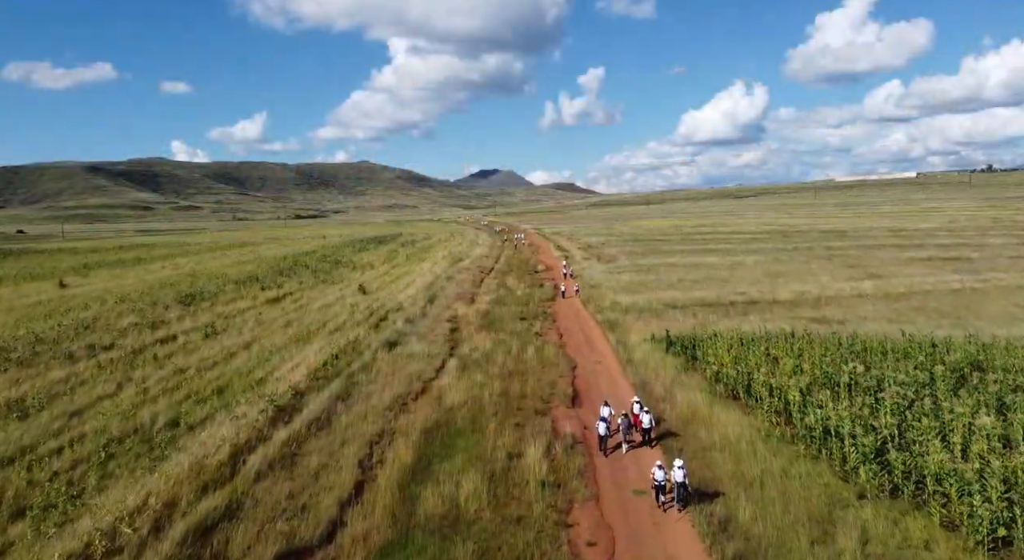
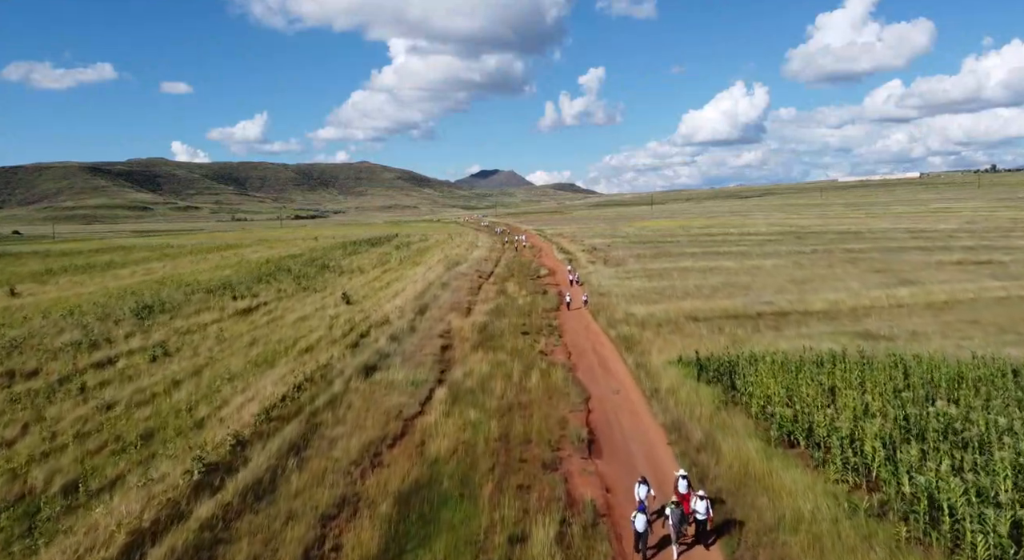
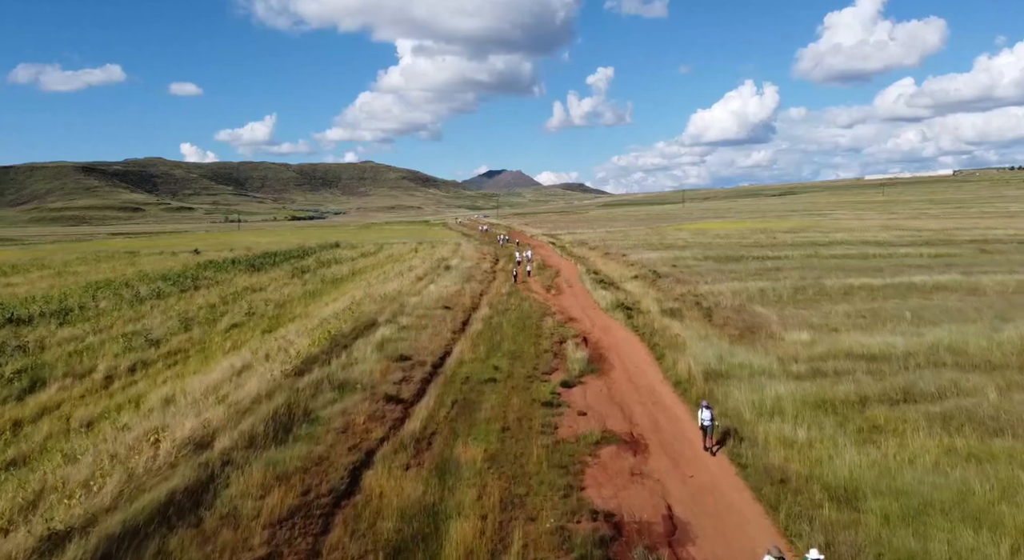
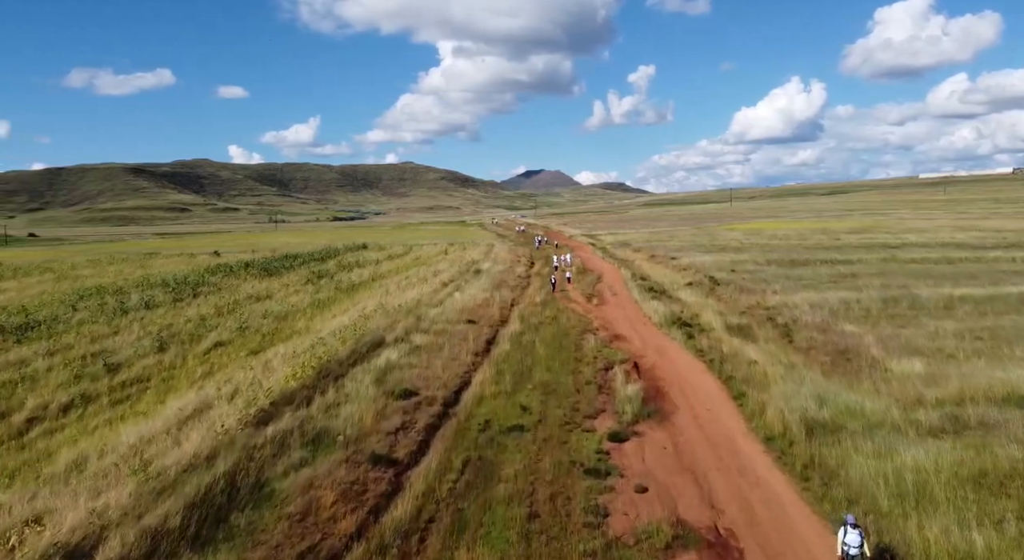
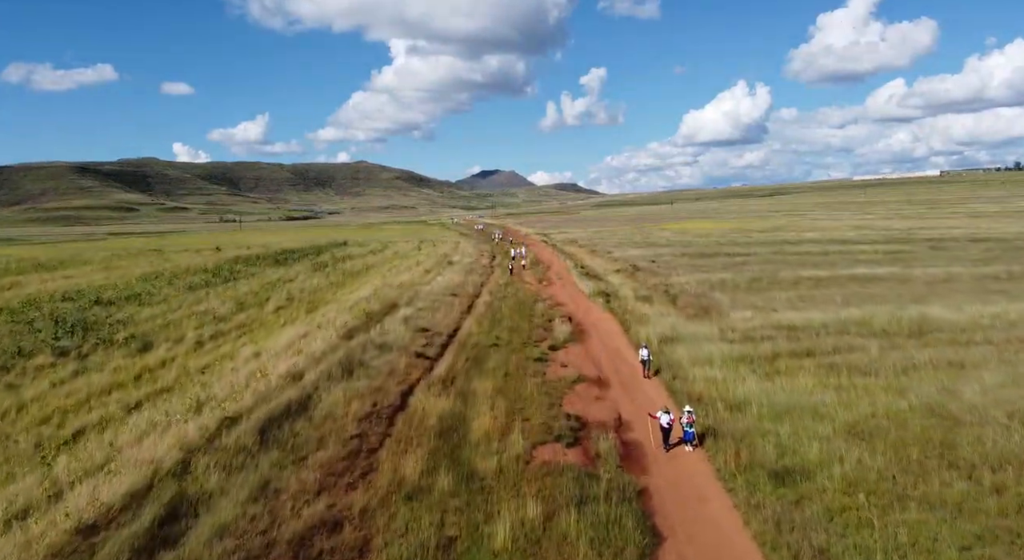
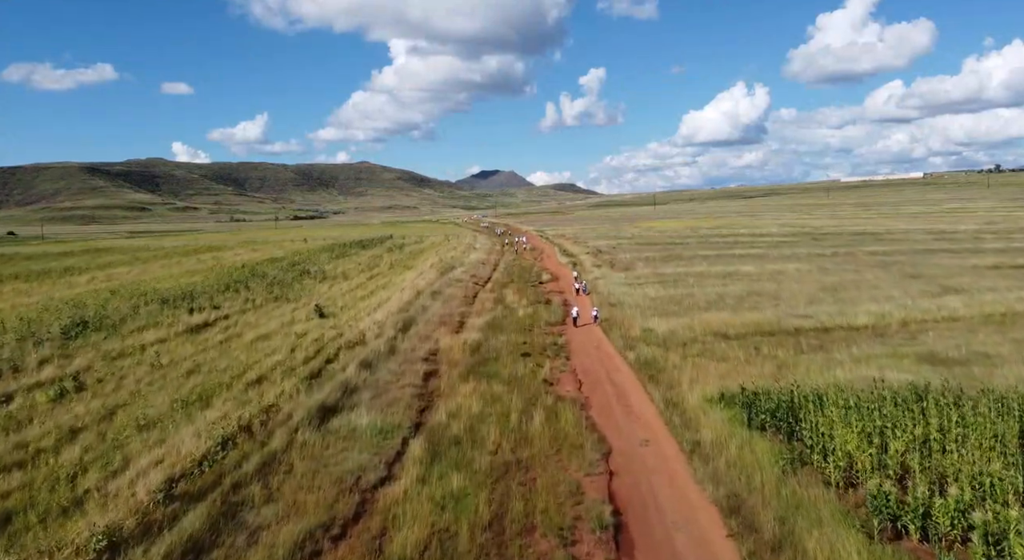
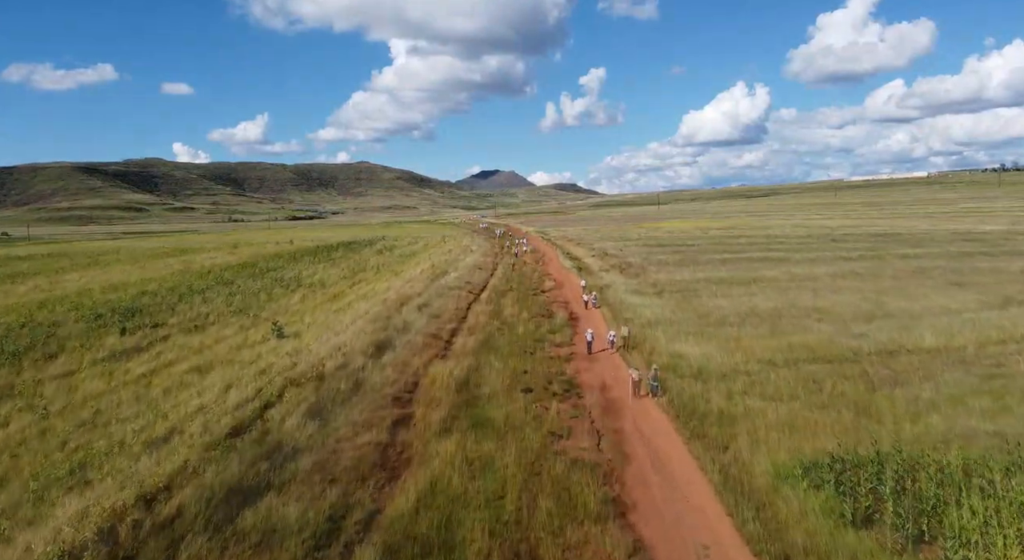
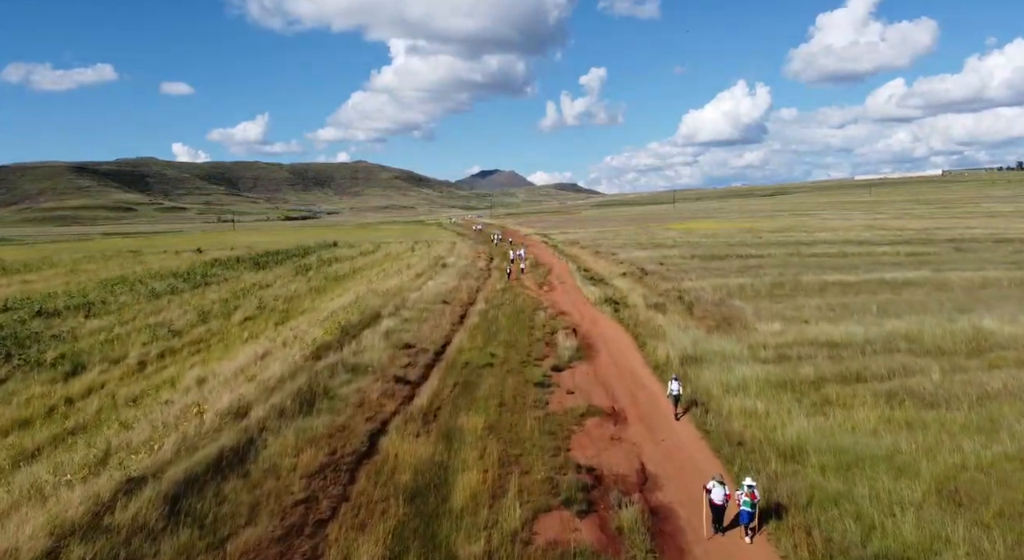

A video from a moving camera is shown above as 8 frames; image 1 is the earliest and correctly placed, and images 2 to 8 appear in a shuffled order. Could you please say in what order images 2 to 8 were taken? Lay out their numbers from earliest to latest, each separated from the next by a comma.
2, 6, 7, 5, 8, 3, 4
